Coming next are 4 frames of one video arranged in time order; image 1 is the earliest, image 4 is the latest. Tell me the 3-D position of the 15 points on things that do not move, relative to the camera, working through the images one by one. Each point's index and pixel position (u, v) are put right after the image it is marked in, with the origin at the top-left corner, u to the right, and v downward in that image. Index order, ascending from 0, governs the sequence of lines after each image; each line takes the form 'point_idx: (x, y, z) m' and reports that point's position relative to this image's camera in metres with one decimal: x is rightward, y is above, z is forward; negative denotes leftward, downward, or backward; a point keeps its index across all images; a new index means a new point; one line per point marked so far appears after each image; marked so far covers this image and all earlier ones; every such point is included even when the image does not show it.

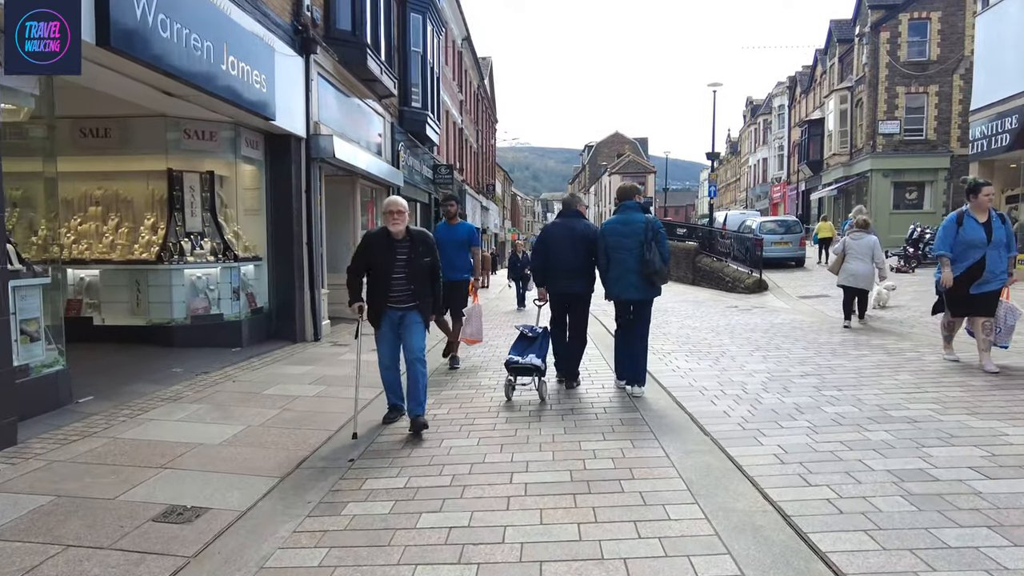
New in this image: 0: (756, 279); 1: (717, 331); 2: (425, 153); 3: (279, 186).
0: (+6.7, +0.2, +17.7) m
1: (+3.2, -0.7, +10.1) m
2: (-2.7, +4.1, +19.5) m
3: (-3.4, +1.5, +9.5) m
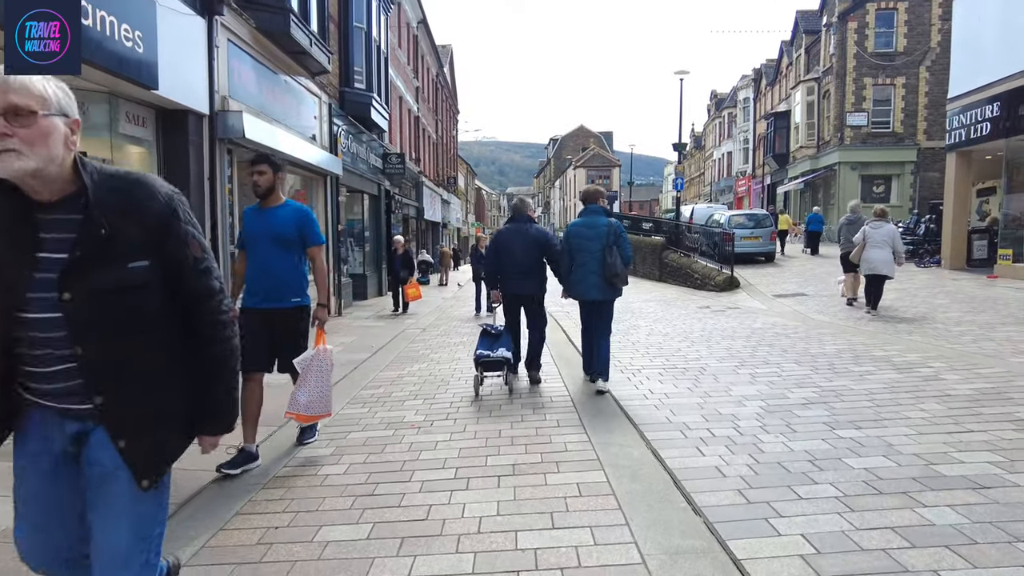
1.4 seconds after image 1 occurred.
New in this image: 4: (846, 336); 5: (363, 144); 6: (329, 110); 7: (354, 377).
0: (+5.5, +0.3, +16.6) m
1: (+2.4, -0.7, +8.8) m
2: (-3.9, +4.1, +17.9) m
3: (-4.1, +1.4, +7.9) m
4: (+4.4, -0.6, +8.5) m
5: (-4.0, +3.9, +17.3) m
6: (-4.0, +3.9, +14.2) m
7: (-1.8, -1.0, +7.2) m
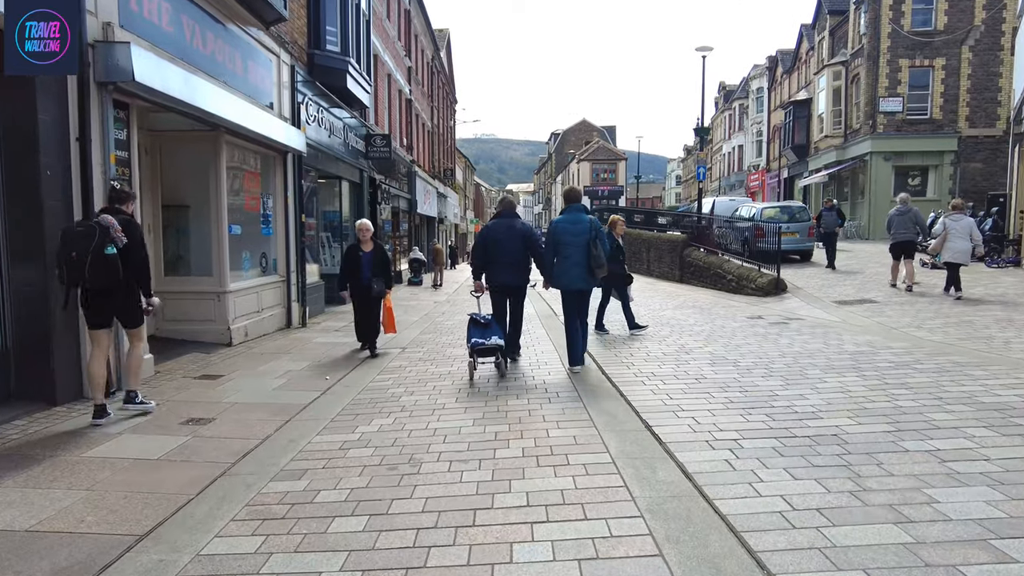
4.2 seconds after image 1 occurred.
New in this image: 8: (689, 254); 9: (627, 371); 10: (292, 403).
0: (+5.6, +0.2, +14.0) m
1: (+2.5, -0.8, +6.2) m
2: (-3.8, +4.0, +15.2) m
3: (-4.0, +1.3, +5.2) m
4: (+4.5, -0.7, +5.9) m
5: (-3.9, +3.8, +14.7) m
6: (-4.0, +3.9, +11.6) m
7: (-1.7, -1.1, +4.6) m
8: (+5.5, +1.0, +20.0) m
9: (+1.2, -0.8, +6.7) m
10: (-1.9, -1.0, +5.7) m
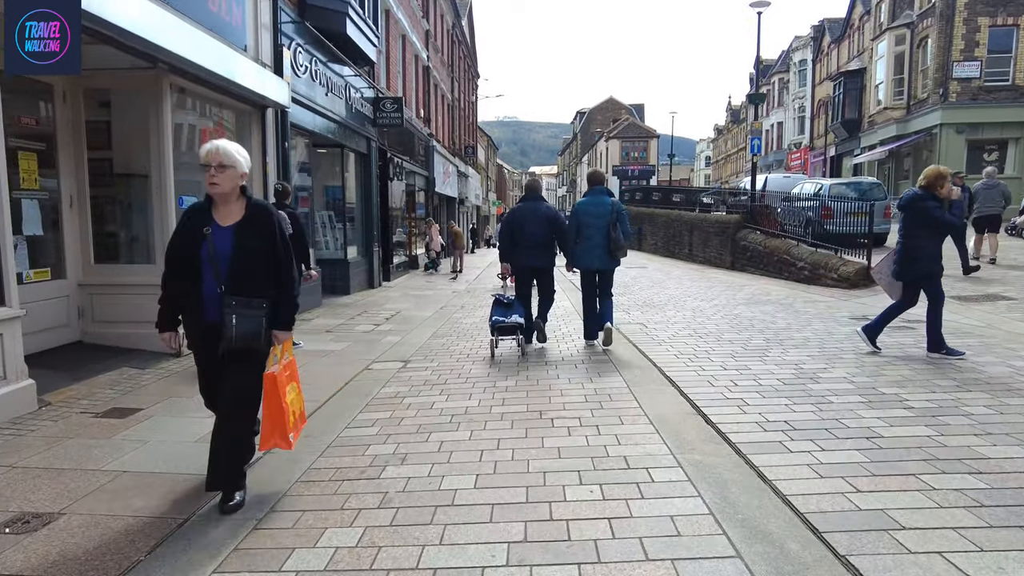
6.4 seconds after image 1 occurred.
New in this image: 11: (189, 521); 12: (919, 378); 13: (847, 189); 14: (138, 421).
0: (+6.2, +0.4, +11.5) m
1: (+2.8, -0.8, +3.8) m
2: (-3.2, +4.3, +12.9) m
3: (-3.7, +1.3, +3.0) m
4: (+4.8, -0.8, +3.5) m
5: (-3.3, +4.0, +12.4) m
6: (-3.4, +4.0, +9.3) m
7: (-1.4, -1.1, +2.4) m
8: (+6.3, +1.4, +17.5) m
9: (+1.5, -0.8, +4.3) m
10: (-1.6, -1.0, +3.5) m
11: (-1.5, -1.1, +3.0) m
12: (+3.3, -0.7, +5.1) m
13: (+8.8, +2.6, +16.8) m
14: (-2.7, -0.9, +4.6) m
